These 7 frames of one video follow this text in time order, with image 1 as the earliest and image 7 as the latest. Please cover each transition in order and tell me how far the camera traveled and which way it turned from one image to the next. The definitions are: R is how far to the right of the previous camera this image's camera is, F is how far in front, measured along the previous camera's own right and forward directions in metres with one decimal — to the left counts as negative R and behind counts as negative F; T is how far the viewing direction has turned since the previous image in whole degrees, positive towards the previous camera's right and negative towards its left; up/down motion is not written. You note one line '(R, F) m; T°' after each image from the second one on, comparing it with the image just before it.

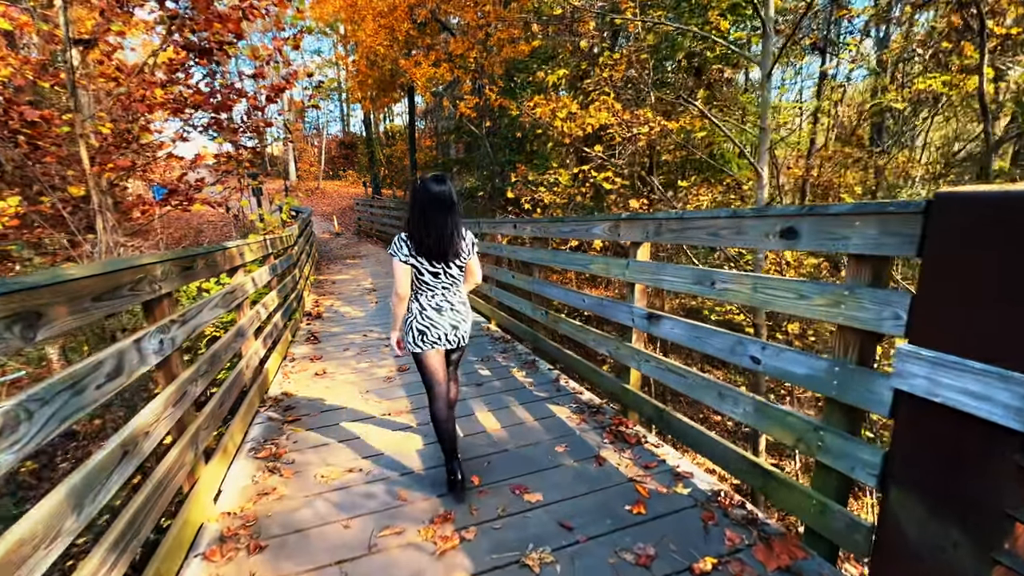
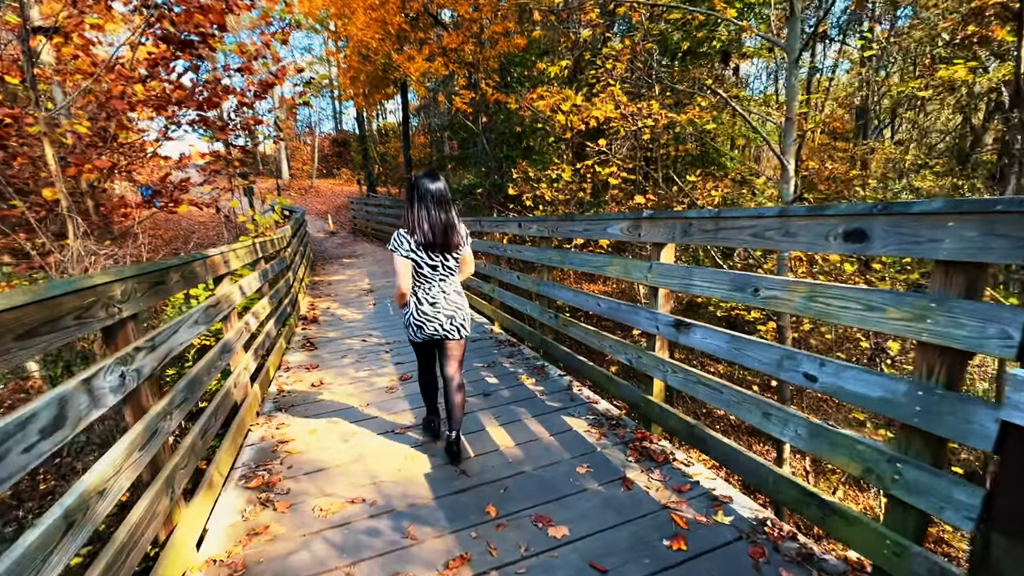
(-0.1, +0.2) m; +1°
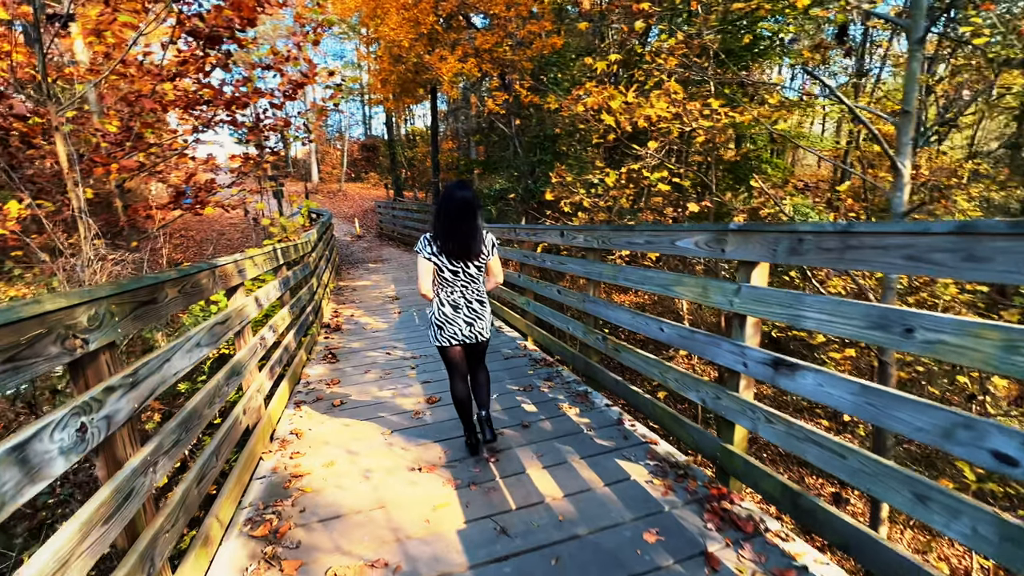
(-0.1, +0.4) m; -3°
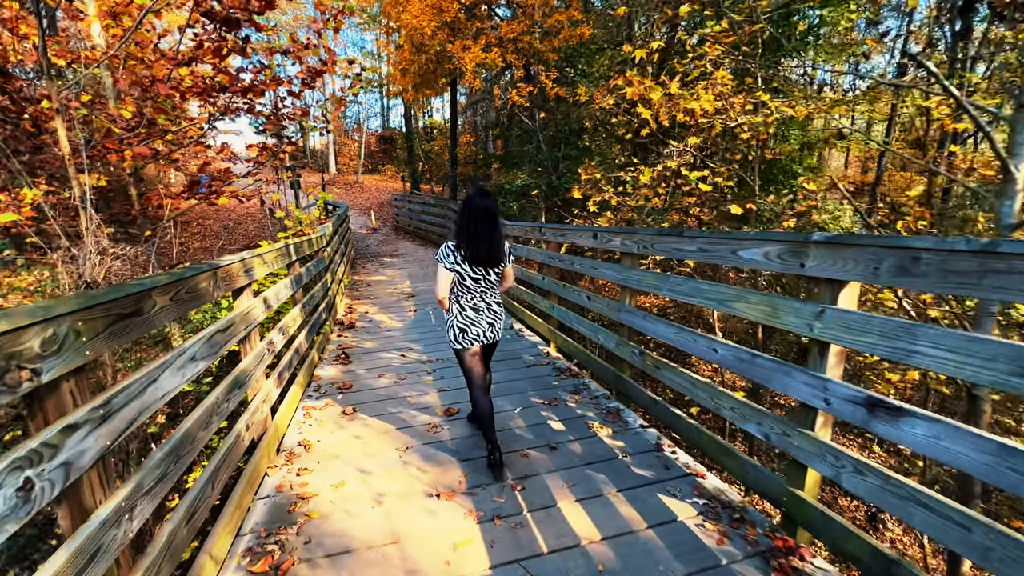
(-0.1, +0.3) m; -2°
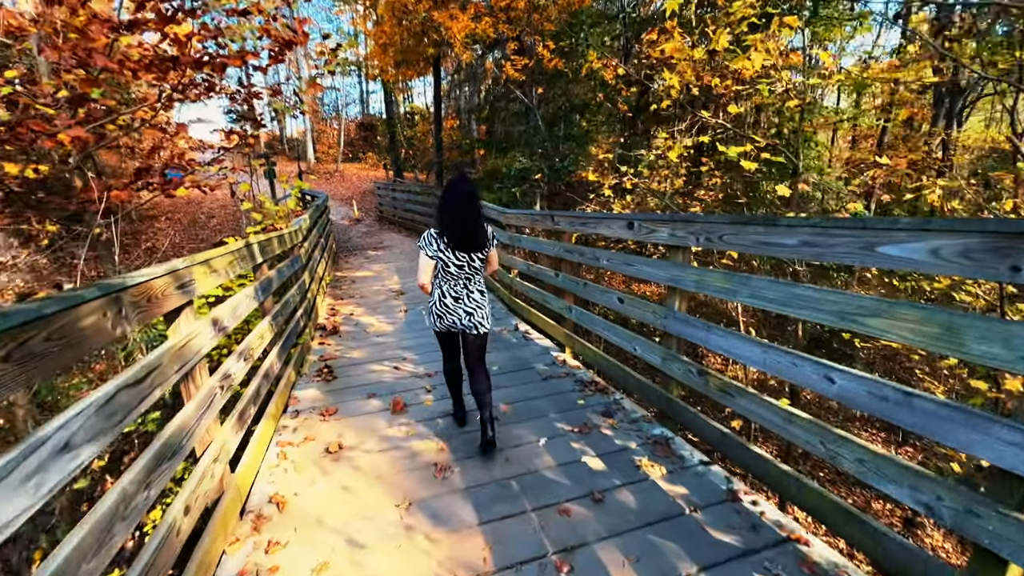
(-0.2, +0.6) m; +2°
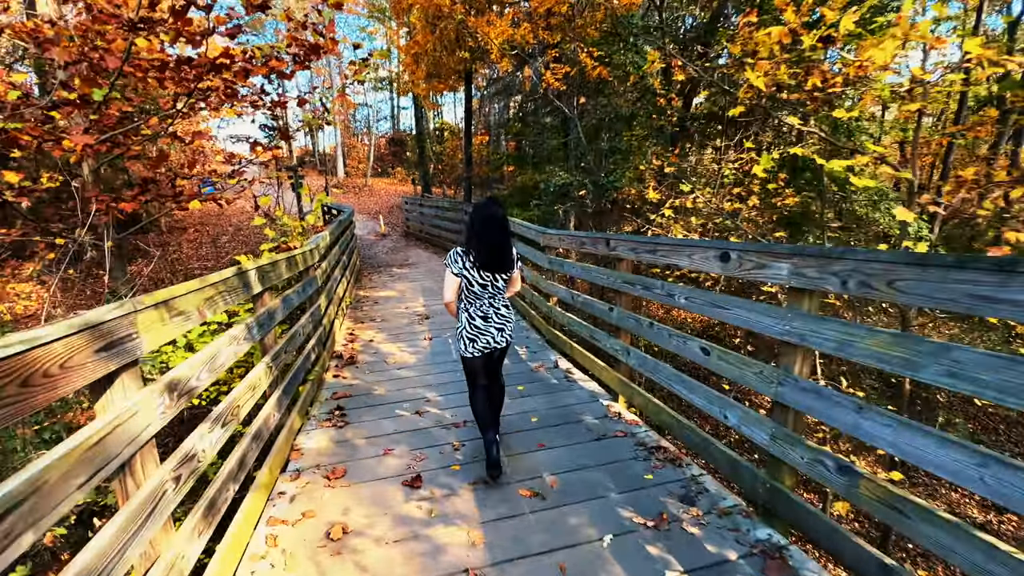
(-0.2, +0.6) m; -3°
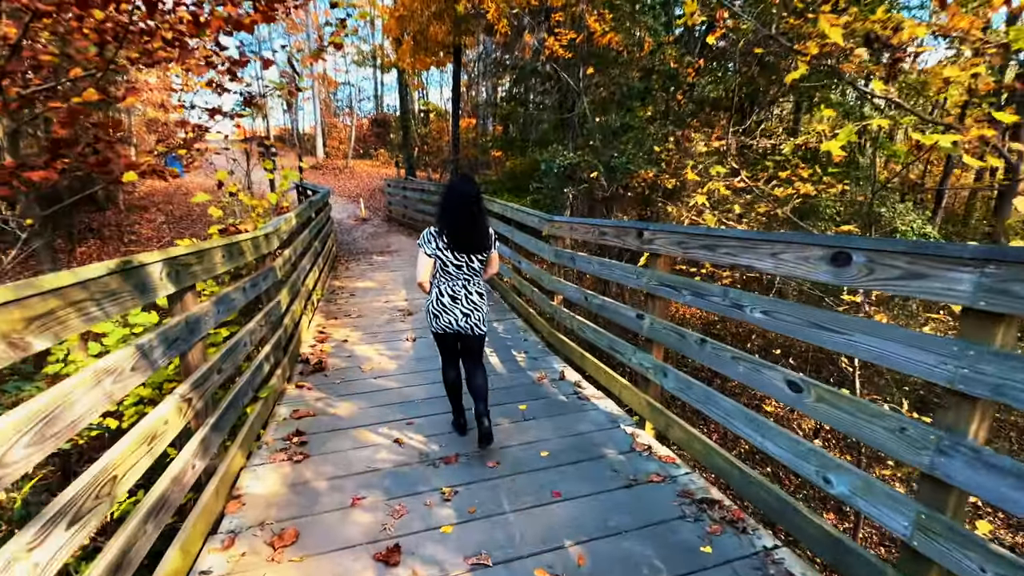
(-0.1, +0.7) m; +2°
